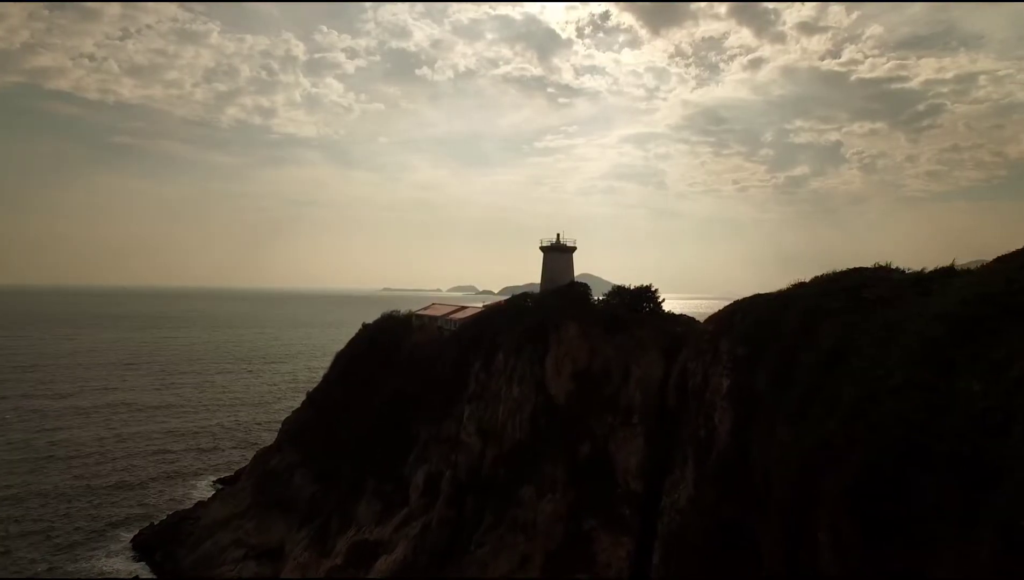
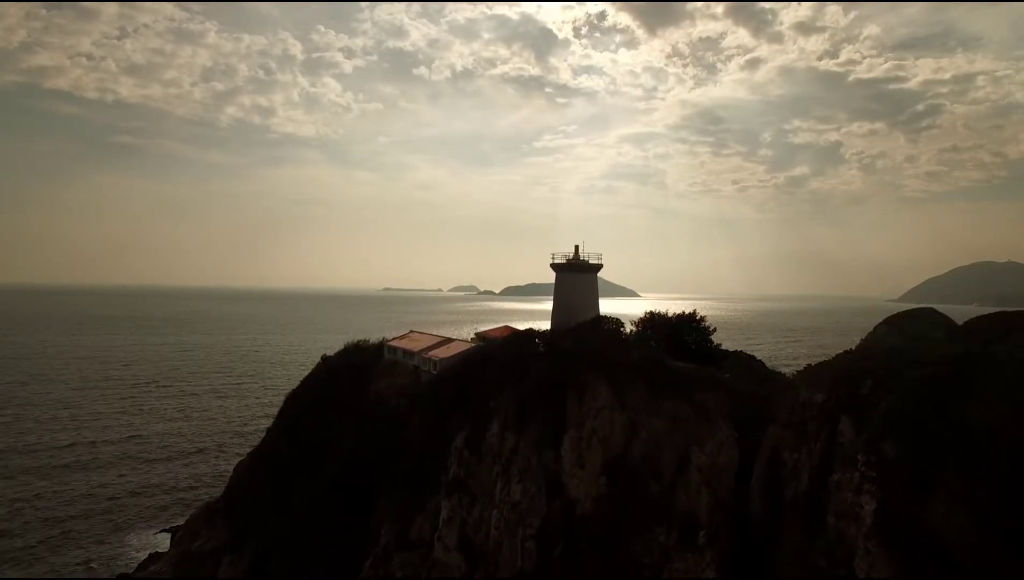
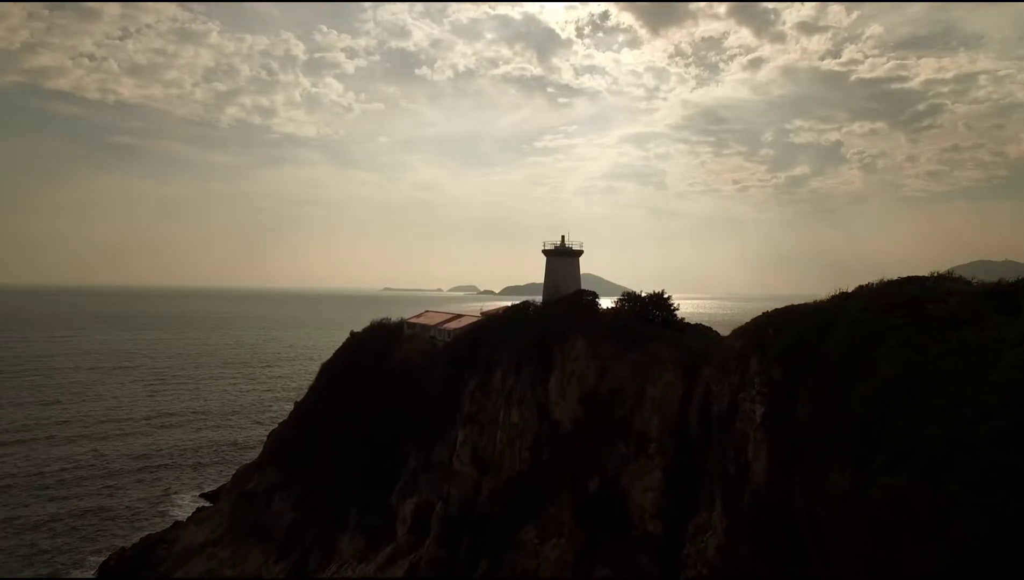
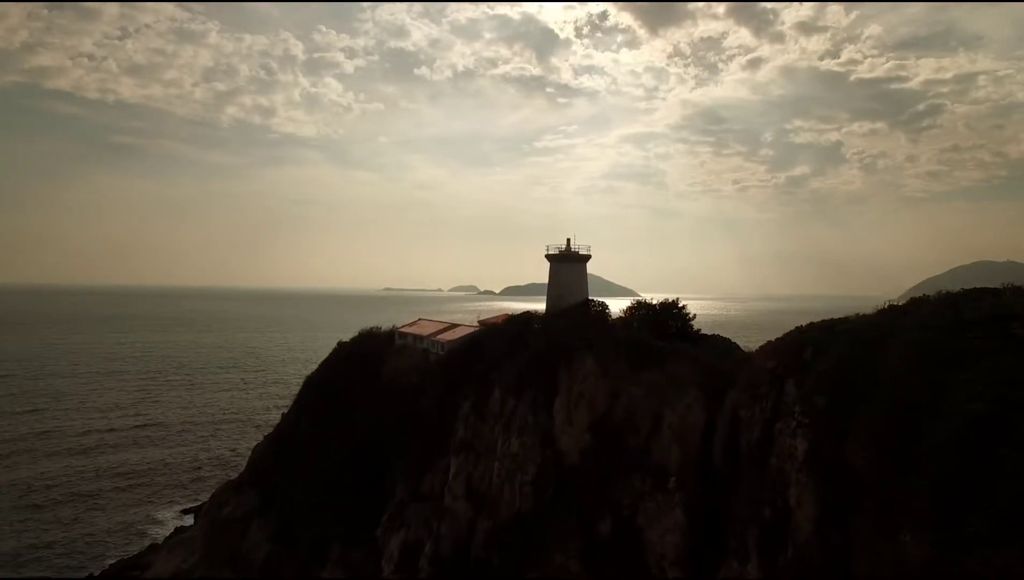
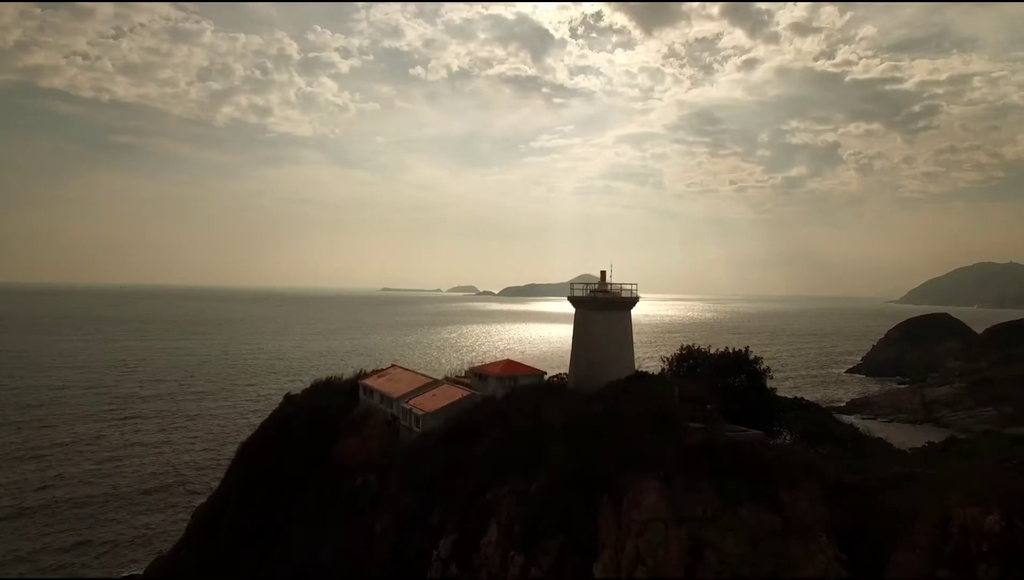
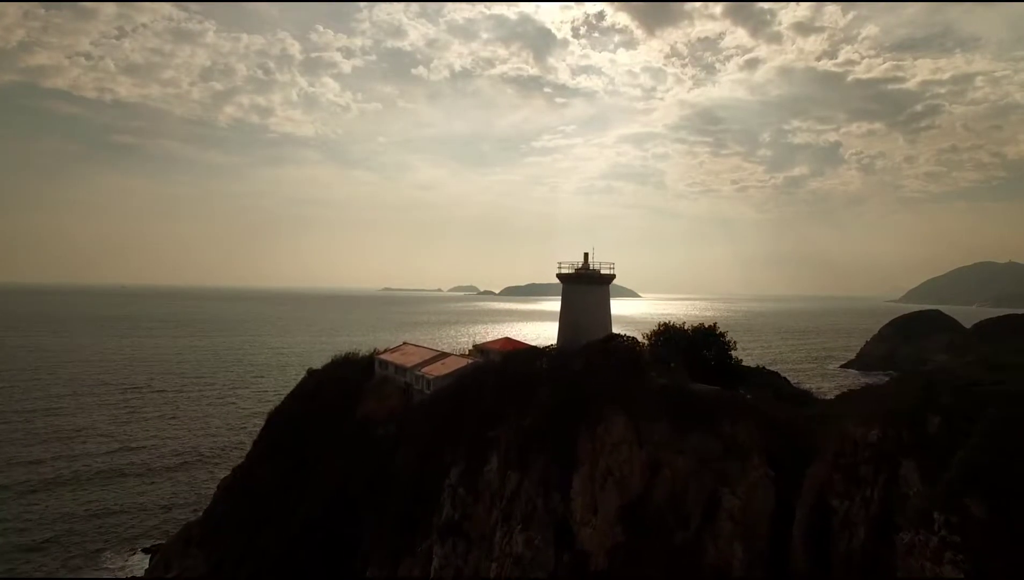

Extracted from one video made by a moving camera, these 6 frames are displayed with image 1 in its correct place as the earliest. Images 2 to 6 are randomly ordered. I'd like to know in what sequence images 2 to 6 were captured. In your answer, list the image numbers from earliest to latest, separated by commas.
3, 4, 2, 6, 5
